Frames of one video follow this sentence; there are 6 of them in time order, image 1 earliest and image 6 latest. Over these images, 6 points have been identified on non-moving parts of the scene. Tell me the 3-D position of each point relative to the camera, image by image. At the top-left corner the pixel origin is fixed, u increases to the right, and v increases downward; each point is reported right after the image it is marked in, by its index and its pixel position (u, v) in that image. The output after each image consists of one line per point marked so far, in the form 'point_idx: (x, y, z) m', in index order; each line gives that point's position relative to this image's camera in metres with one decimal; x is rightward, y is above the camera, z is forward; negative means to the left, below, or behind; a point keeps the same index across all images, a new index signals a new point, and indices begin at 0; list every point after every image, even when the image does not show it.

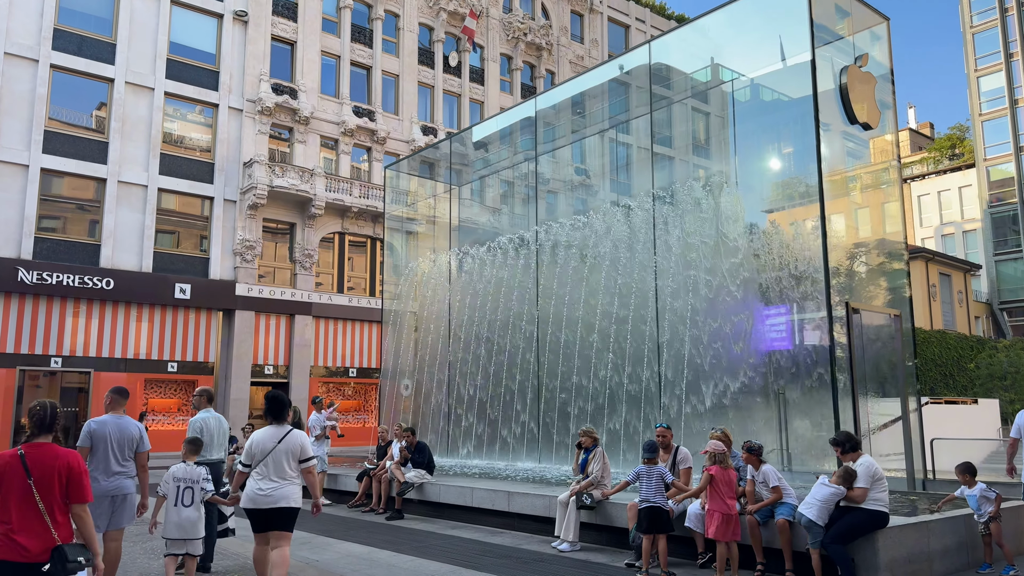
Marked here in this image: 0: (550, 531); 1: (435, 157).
0: (+0.4, -2.3, +7.5) m
1: (-1.8, +2.7, +16.5) m
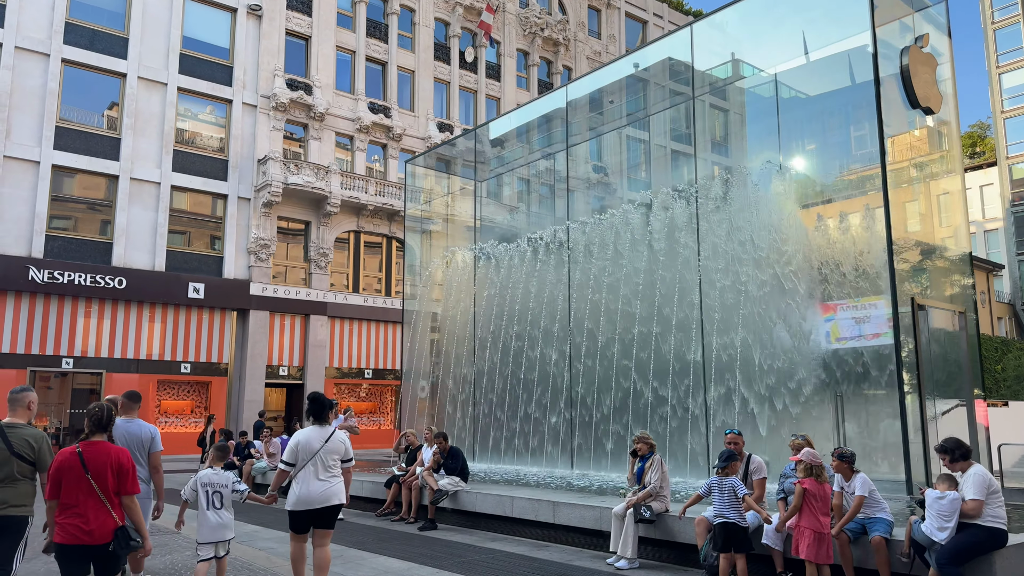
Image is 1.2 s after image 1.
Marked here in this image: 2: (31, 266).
0: (+0.8, -2.3, +7.0) m
1: (-1.3, +2.7, +16.0) m
2: (-12.0, +0.6, +19.7) m
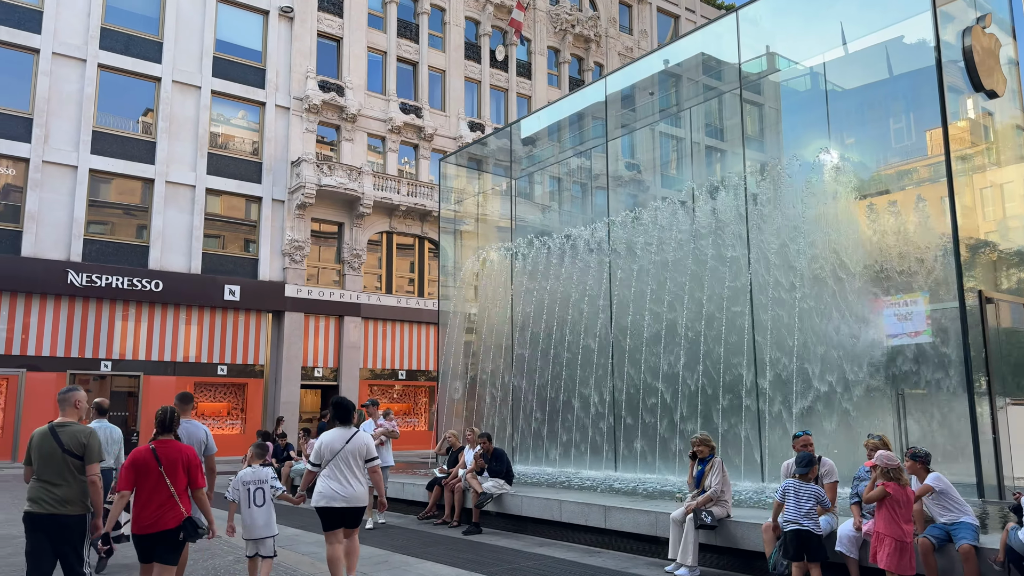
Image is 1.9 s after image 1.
0: (+1.2, -2.2, +6.7) m
1: (-0.6, +2.7, +15.7) m
2: (-11.1, +0.5, +19.9) m
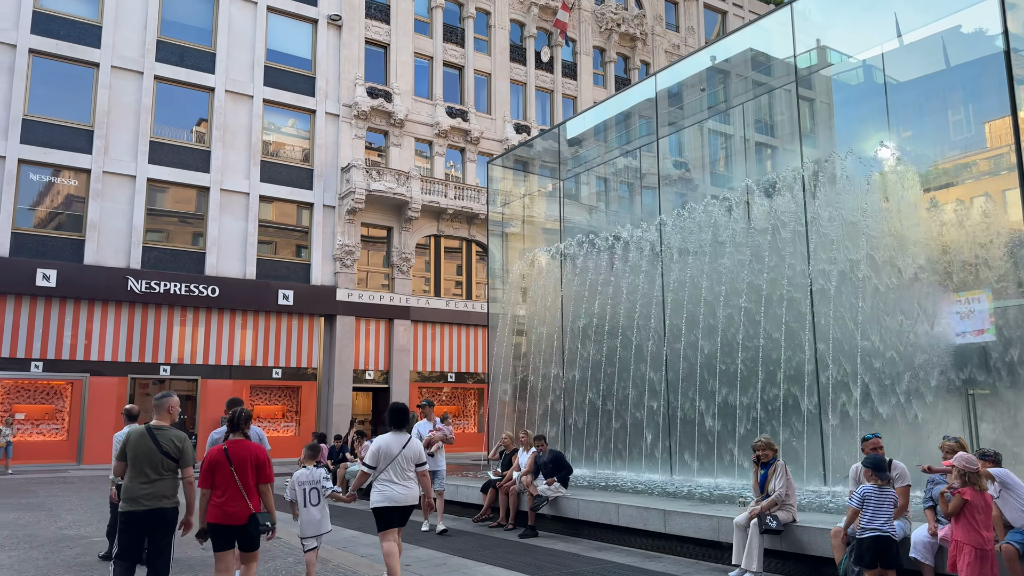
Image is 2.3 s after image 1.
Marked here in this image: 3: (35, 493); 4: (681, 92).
0: (+1.7, -2.2, +6.5) m
1: (+0.4, +2.7, +15.7) m
2: (-9.9, +0.3, +20.5) m
3: (-8.6, -3.7, +14.3) m
4: (+2.8, +3.1, +12.4) m
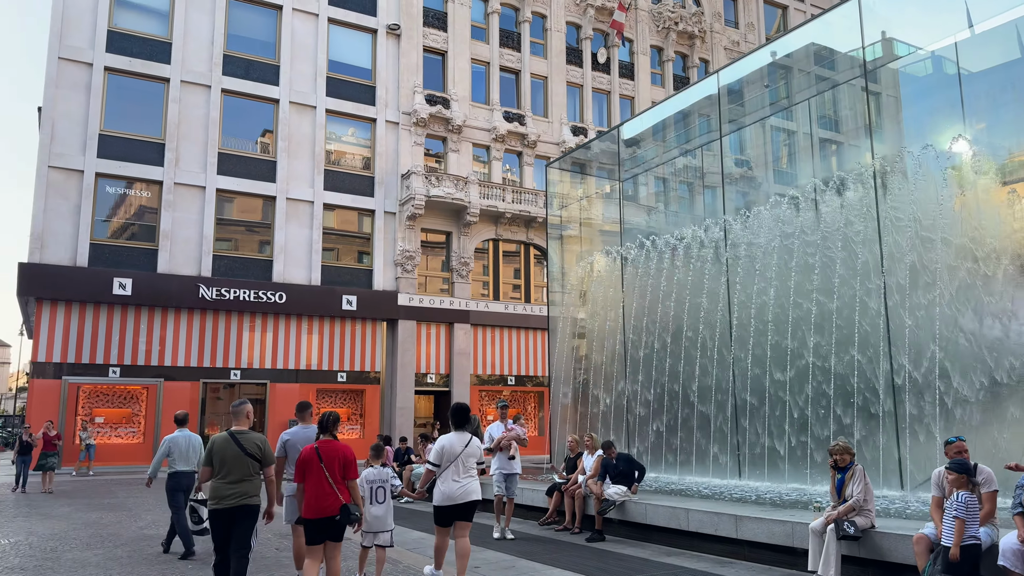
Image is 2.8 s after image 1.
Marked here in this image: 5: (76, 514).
0: (+2.3, -2.2, +6.4) m
1: (+1.6, +2.6, +15.7) m
2: (-8.3, +0.1, +21.1) m
3: (-7.4, -3.9, +14.8) m
4: (+3.7, +3.1, +12.2) m
5: (-6.4, -3.3, +11.5) m
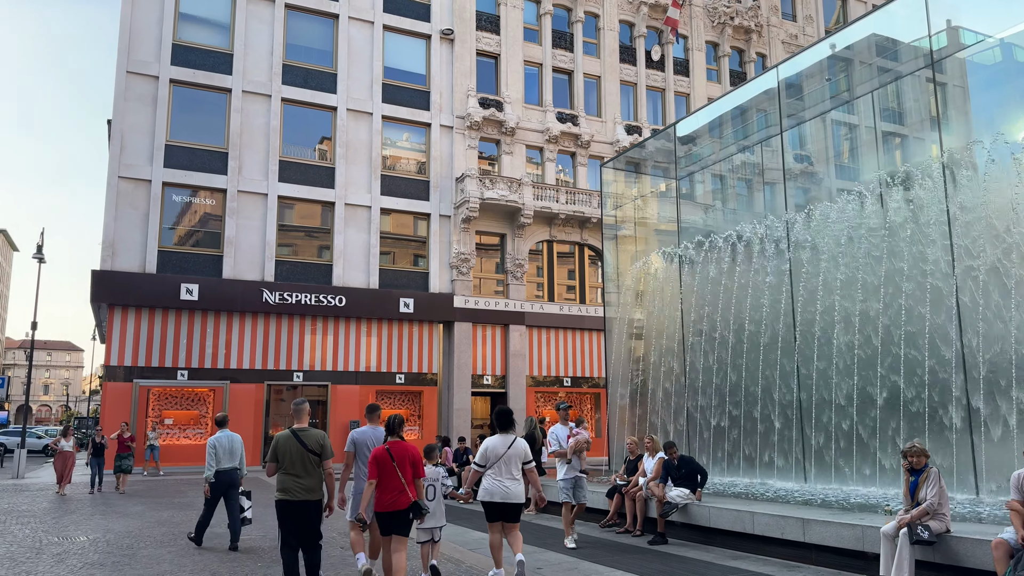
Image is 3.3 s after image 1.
0: (+2.8, -2.2, +6.2) m
1: (+2.6, +2.6, +15.5) m
2: (-6.8, 0.0, +21.7) m
3: (-6.3, -4.0, +15.3) m
4: (+4.5, +3.1, +11.9) m
5: (-5.5, -3.4, +11.9) m
